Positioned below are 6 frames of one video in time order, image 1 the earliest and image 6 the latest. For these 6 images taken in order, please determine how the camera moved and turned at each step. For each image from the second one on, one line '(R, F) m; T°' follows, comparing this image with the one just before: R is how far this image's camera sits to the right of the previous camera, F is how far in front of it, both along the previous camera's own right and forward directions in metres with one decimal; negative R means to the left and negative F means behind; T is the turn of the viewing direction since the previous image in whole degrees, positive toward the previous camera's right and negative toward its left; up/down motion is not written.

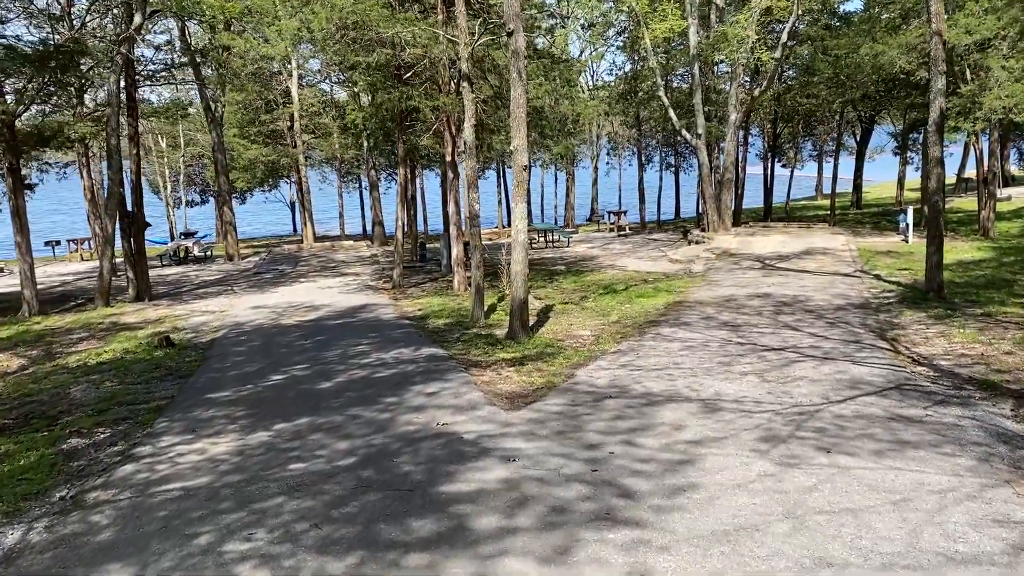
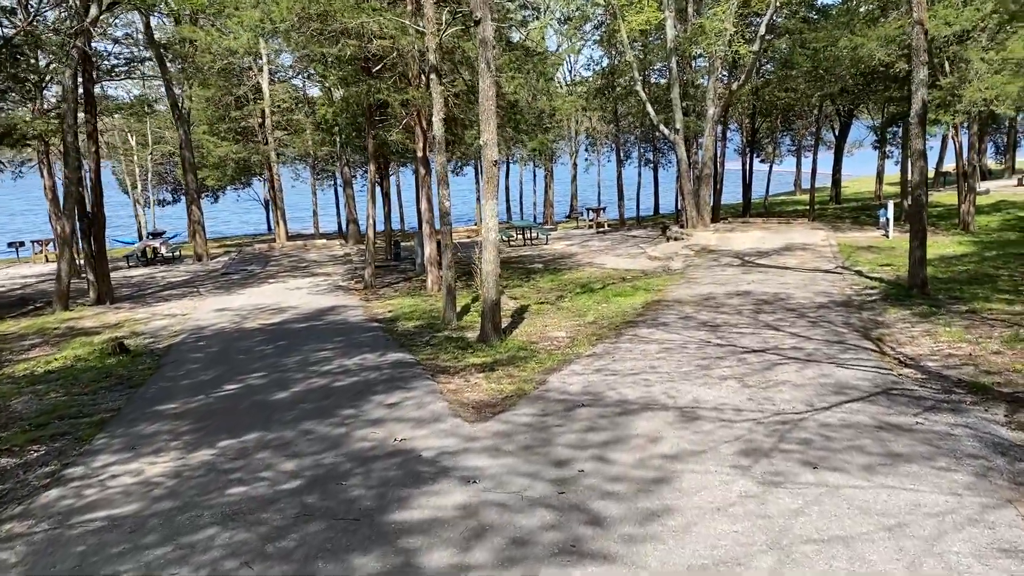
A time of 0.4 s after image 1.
(+0.1, +0.4) m; +1°
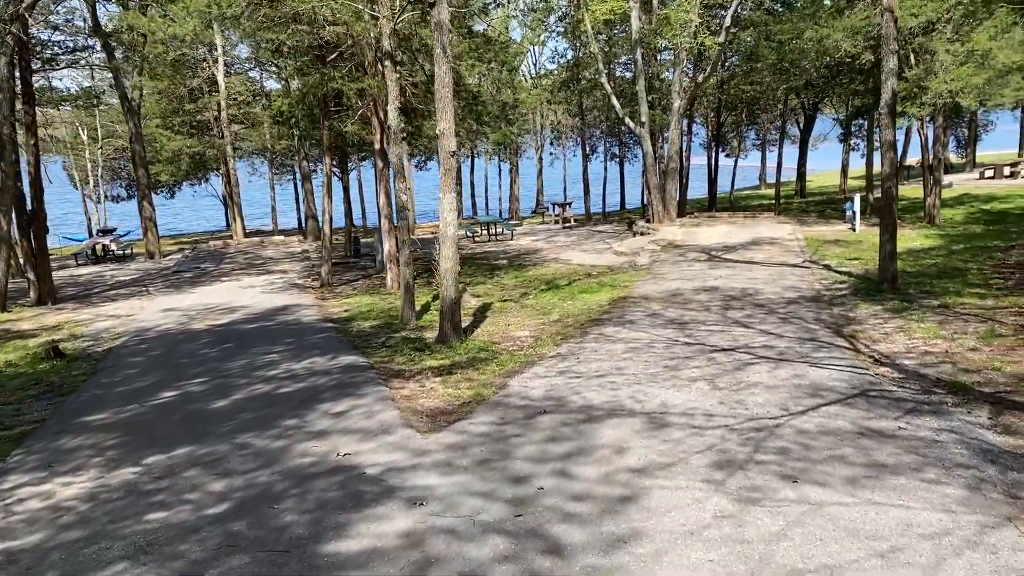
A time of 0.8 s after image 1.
(+0.1, +0.4) m; +2°
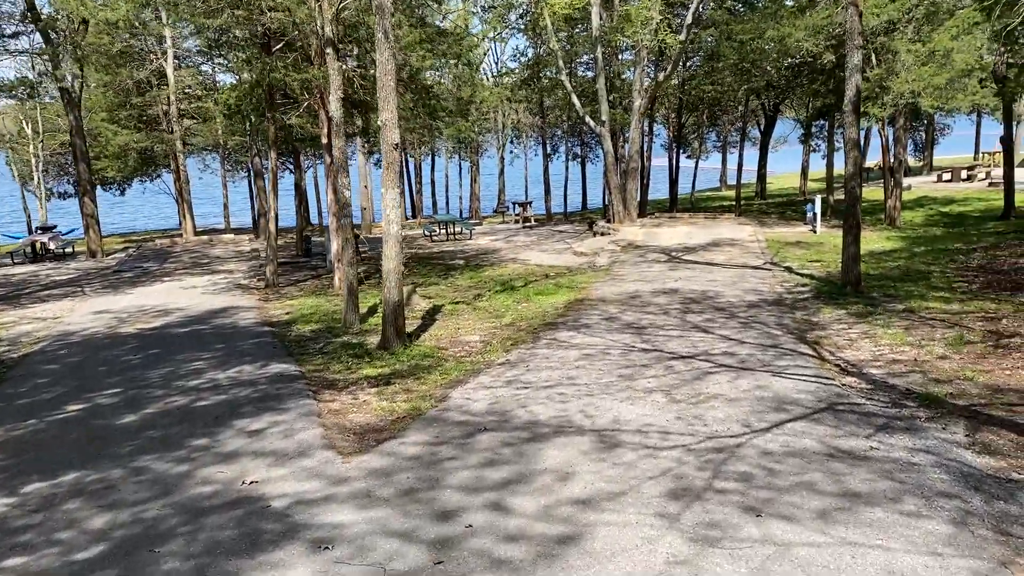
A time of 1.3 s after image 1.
(+0.2, +0.5) m; +2°
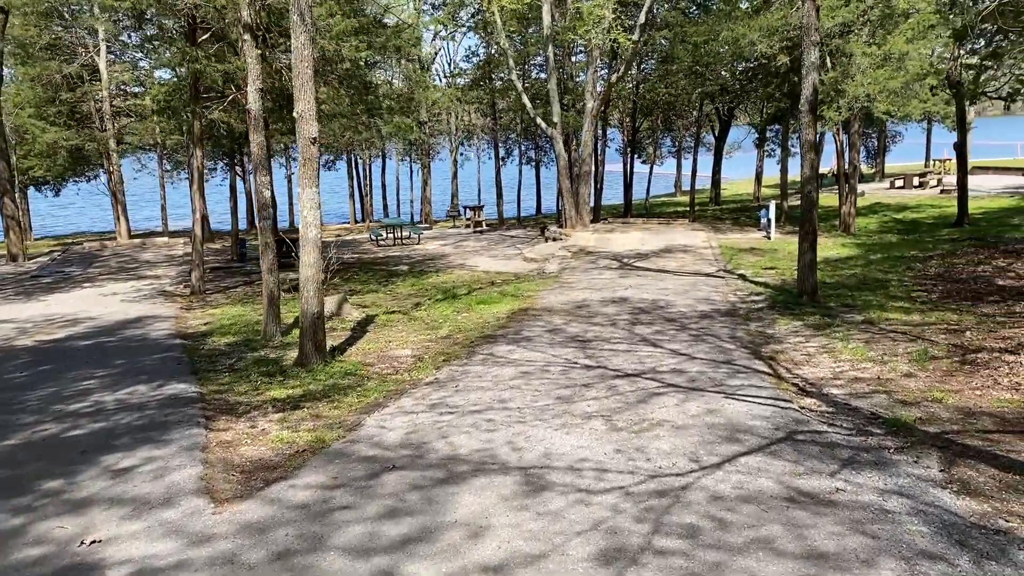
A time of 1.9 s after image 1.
(+0.2, +0.7) m; +3°
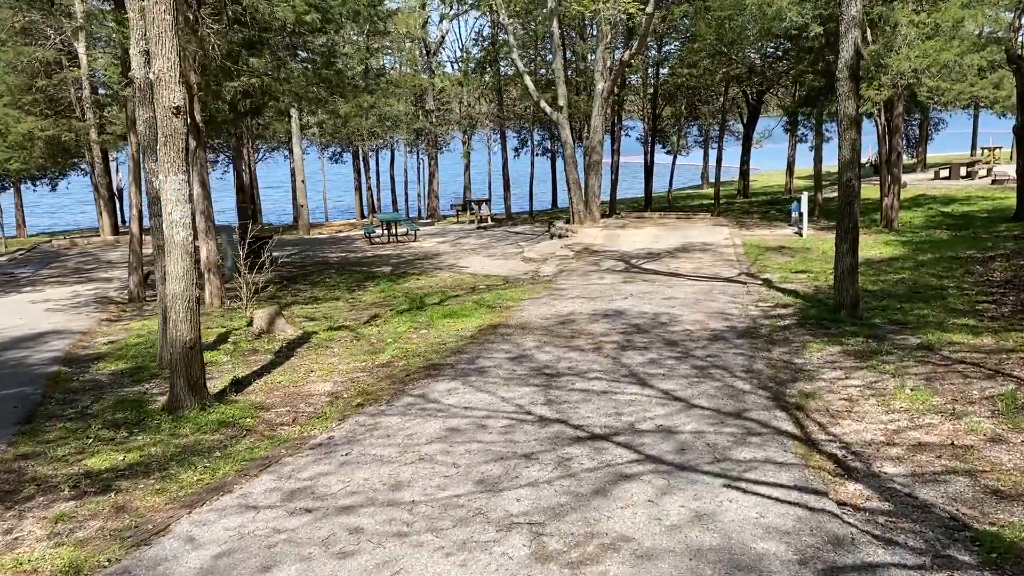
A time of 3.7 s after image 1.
(+0.6, +1.9) m; -2°
